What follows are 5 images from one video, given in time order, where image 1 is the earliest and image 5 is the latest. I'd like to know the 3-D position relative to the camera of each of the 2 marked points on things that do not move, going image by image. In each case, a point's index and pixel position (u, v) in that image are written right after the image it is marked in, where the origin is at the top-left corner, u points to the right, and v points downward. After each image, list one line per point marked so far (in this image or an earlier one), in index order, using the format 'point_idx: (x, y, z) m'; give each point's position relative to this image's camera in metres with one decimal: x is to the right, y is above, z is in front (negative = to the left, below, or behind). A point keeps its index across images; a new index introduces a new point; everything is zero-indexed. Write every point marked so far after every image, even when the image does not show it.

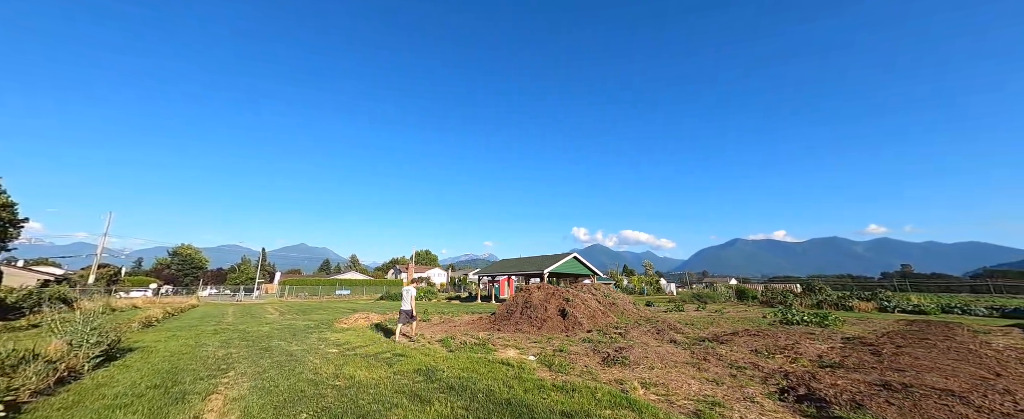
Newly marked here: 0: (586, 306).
0: (+2.3, -3.0, +11.0) m
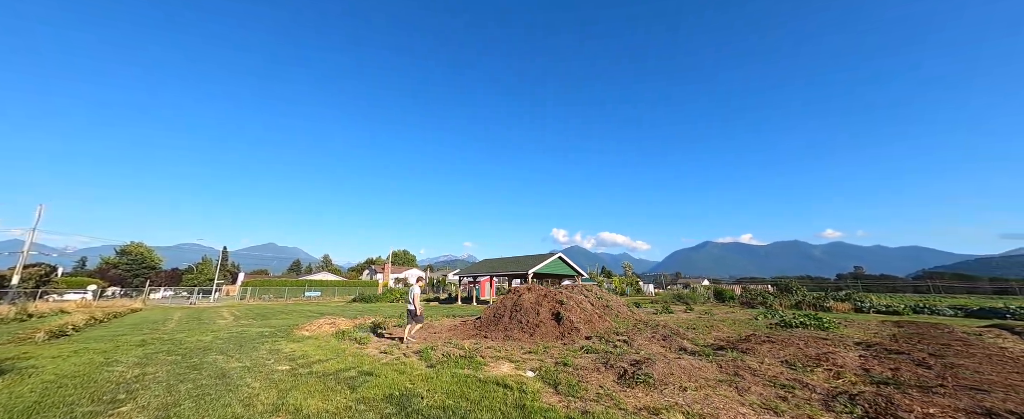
0: (+2.0, -2.8, +10.0) m
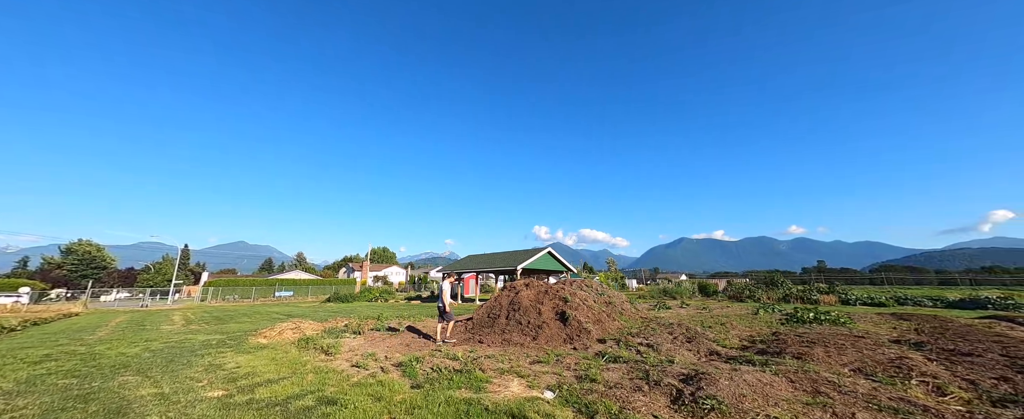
0: (+1.9, -2.4, +8.8) m
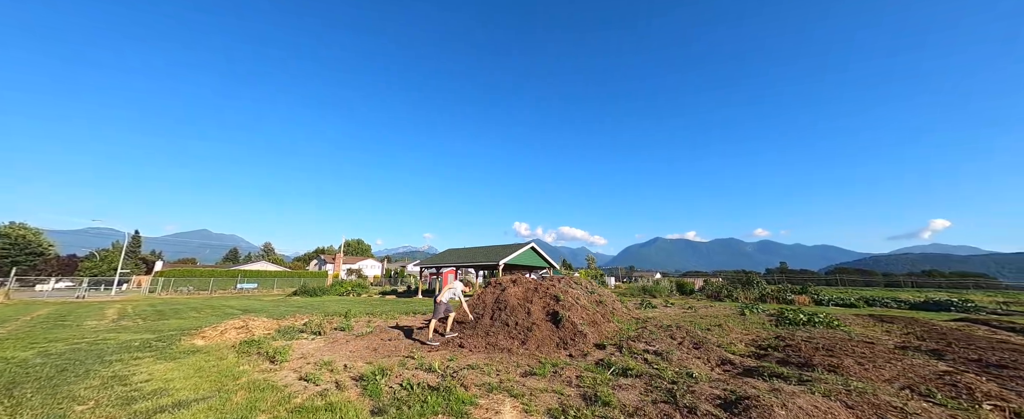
0: (+1.5, -2.2, +7.9) m
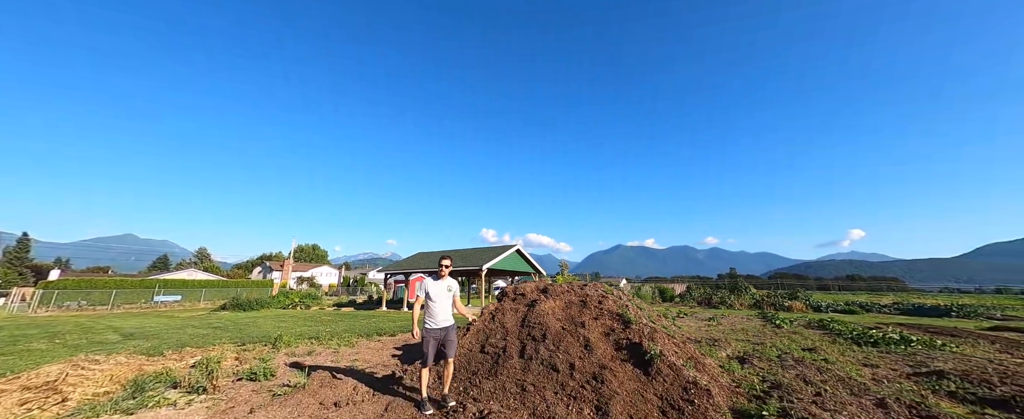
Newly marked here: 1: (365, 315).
0: (+2.1, -1.7, +4.9) m
1: (-6.5, -4.6, +15.6) m
